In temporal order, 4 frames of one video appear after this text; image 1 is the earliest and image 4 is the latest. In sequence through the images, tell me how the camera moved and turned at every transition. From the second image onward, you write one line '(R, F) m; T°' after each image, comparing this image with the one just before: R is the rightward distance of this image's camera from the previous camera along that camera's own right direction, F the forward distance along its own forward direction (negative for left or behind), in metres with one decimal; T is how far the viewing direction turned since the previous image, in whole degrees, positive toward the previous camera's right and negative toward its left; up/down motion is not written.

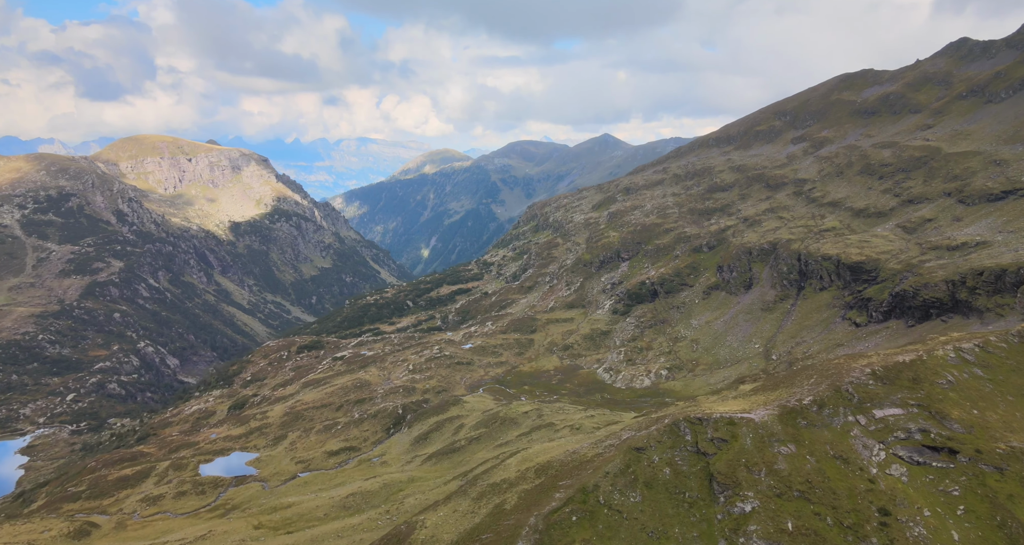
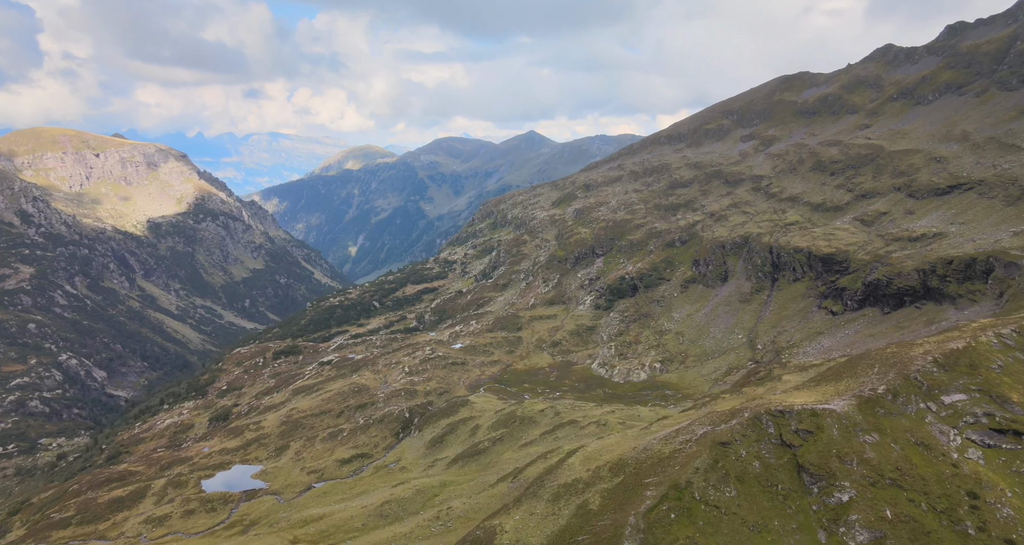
(-21.3, +2.6) m; +6°
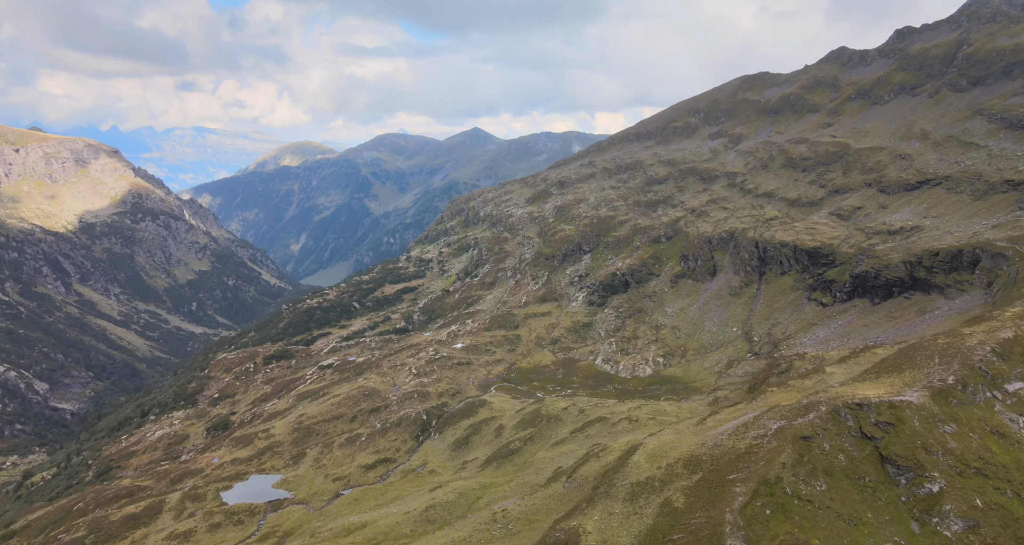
(-19.0, +2.3) m; +4°
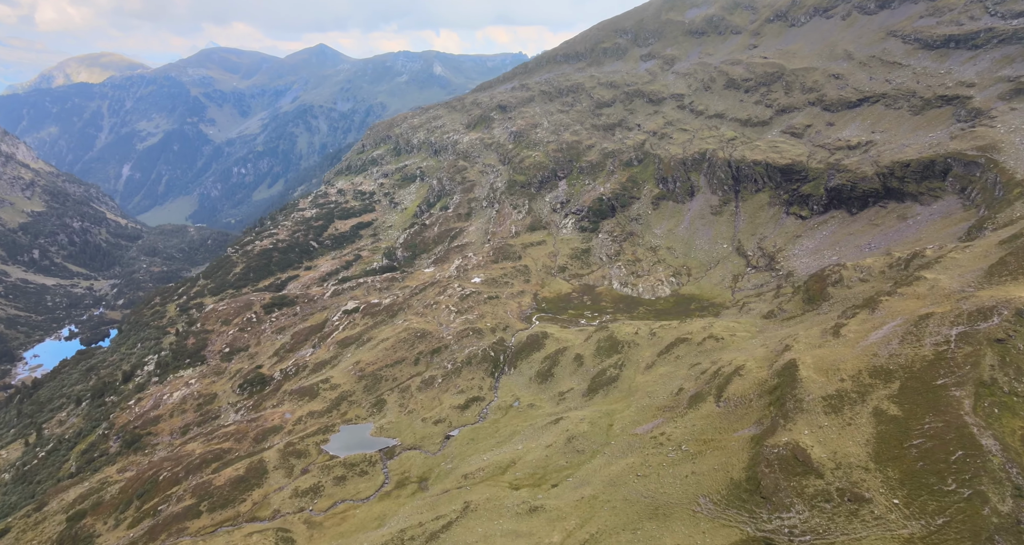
(-51.4, +7.6) m; +10°
